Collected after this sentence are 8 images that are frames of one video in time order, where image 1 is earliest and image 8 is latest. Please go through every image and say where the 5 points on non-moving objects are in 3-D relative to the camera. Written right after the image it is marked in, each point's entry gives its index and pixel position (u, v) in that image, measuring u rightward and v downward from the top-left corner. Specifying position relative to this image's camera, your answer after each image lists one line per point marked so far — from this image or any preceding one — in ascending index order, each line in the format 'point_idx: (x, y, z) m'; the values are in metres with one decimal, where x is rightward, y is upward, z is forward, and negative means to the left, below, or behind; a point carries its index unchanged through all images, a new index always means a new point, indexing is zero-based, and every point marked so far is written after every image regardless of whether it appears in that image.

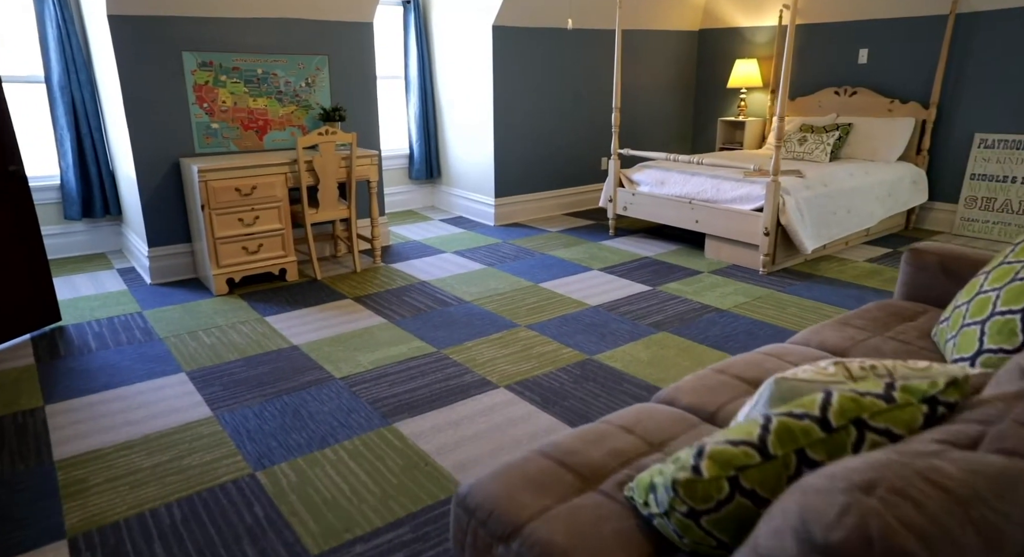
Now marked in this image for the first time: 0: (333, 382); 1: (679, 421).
0: (-0.7, -0.4, +2.5) m
1: (+0.3, -0.3, +1.3) m
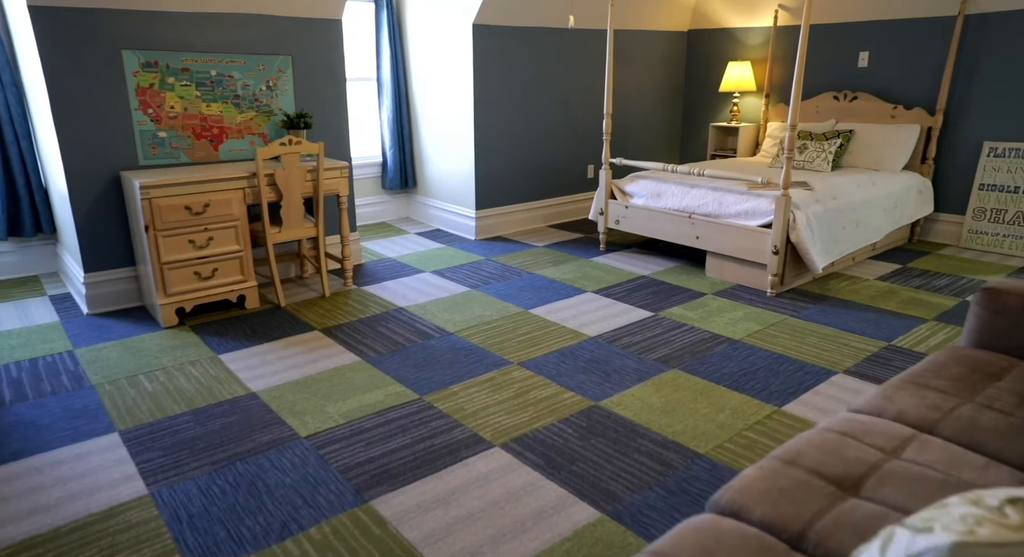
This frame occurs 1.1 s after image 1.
0: (-0.7, -0.5, +2.1) m
1: (+0.4, -0.4, +1.0) m
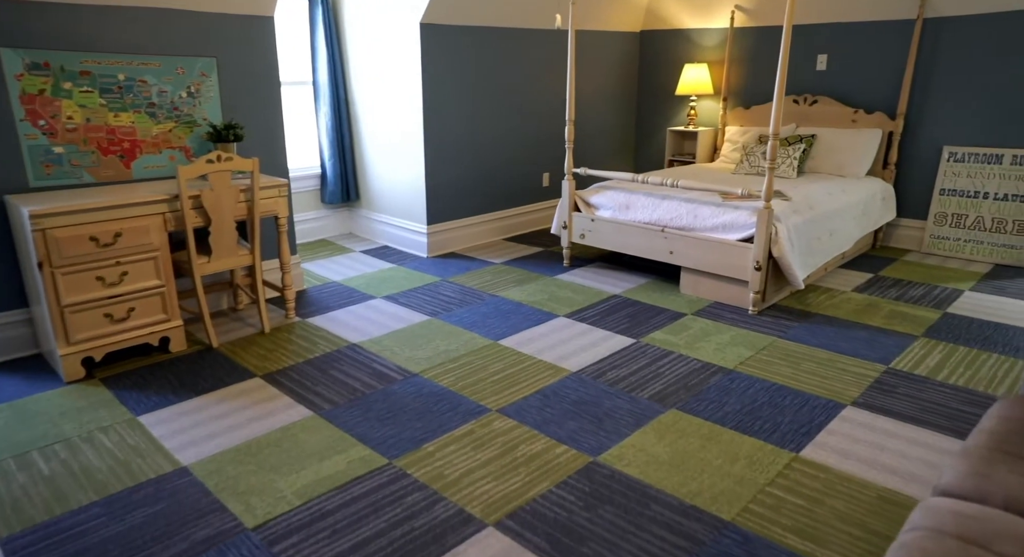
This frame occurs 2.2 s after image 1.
0: (-0.7, -0.7, +1.7) m
1: (+0.5, -0.5, +0.7) m
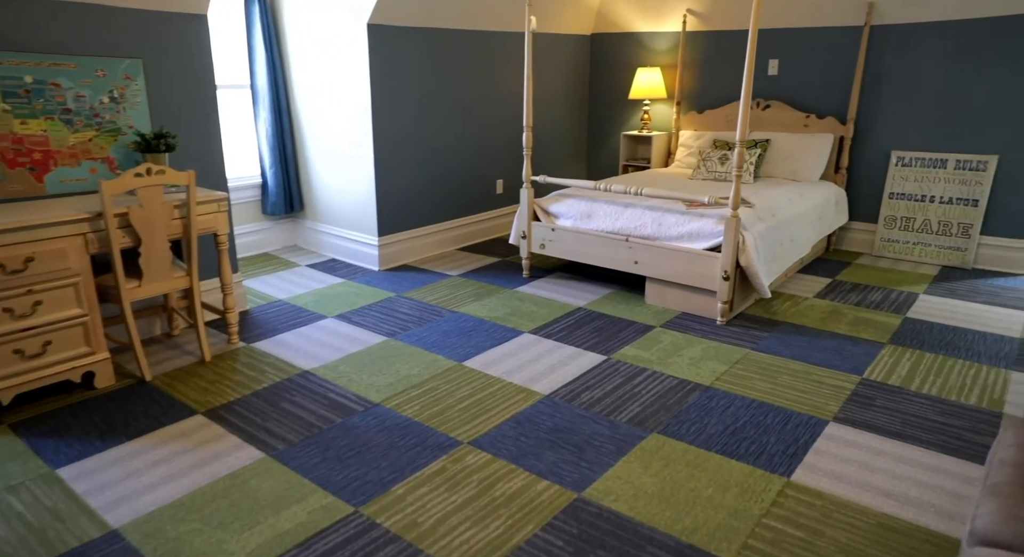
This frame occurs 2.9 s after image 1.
0: (-0.7, -0.8, +1.5) m
1: (+0.5, -0.6, +0.6) m
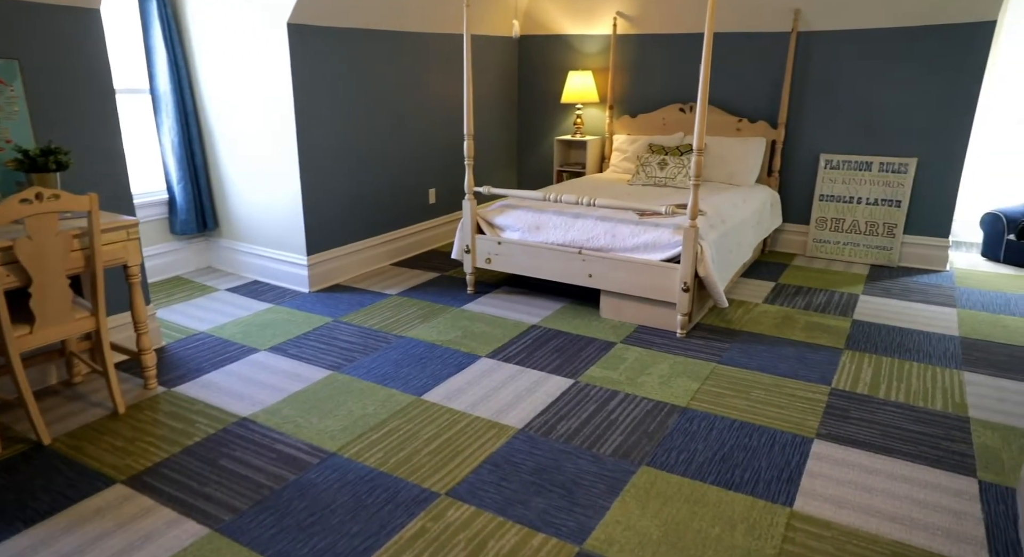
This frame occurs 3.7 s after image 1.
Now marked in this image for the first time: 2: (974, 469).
0: (-0.7, -0.9, +1.2) m
1: (+0.7, -0.7, +0.5) m
2: (+1.5, -0.6, +2.1) m
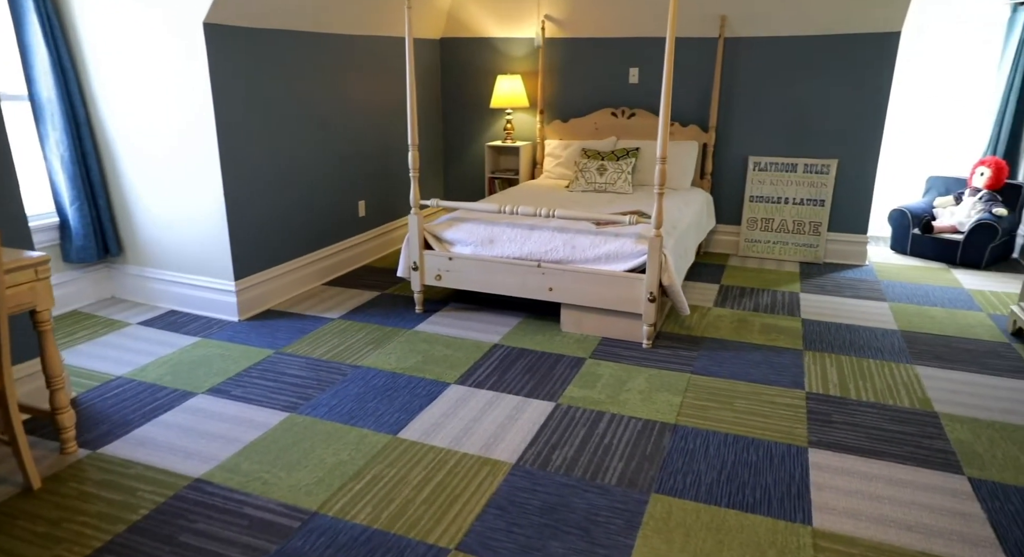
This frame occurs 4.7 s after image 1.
0: (-0.5, -1.0, +0.9) m
1: (+1.0, -0.7, +0.4) m
2: (+1.5, -0.6, +2.1) m
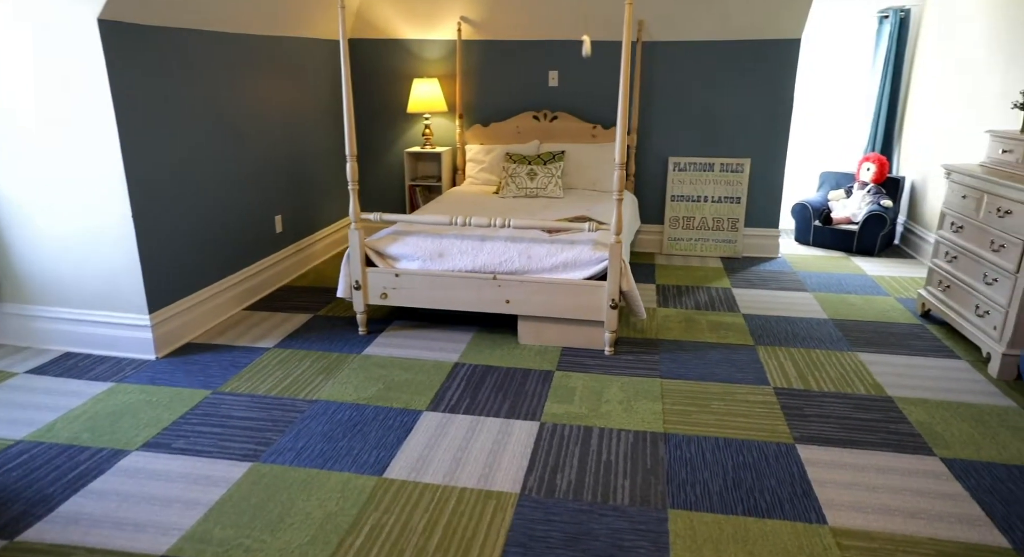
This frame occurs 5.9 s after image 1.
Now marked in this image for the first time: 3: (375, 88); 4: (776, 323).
0: (-0.2, -1.1, +0.7) m
1: (+1.3, -0.7, +0.5) m
2: (+1.5, -0.6, +2.3) m
3: (-1.1, +1.5, +5.1) m
4: (+1.4, -0.2, +3.5) m
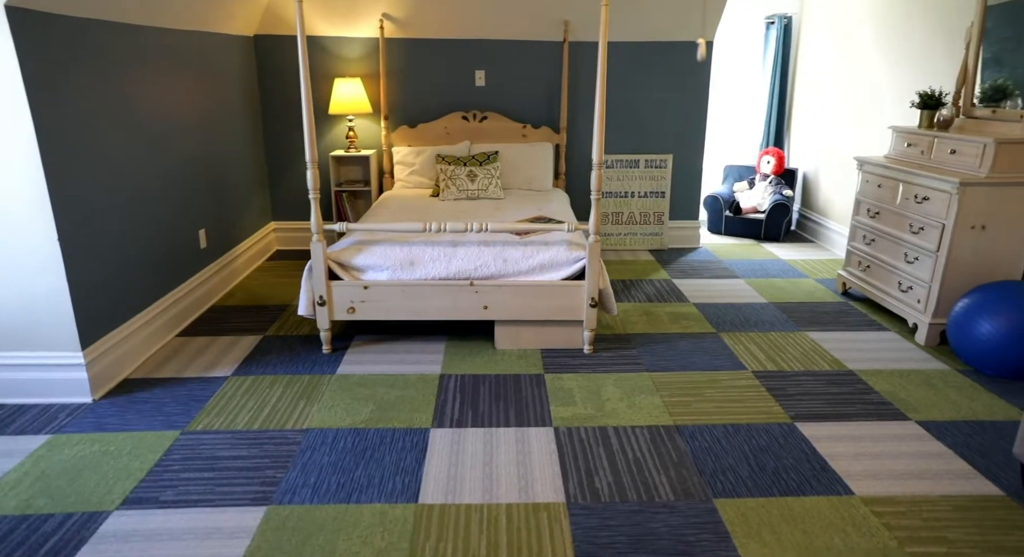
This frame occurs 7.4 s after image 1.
0: (+0.2, -1.1, +0.7) m
1: (+1.7, -0.6, +0.8) m
2: (+1.6, -0.5, +2.5) m
3: (-1.6, +1.4, +4.7) m
4: (+1.2, -0.2, +3.7) m
